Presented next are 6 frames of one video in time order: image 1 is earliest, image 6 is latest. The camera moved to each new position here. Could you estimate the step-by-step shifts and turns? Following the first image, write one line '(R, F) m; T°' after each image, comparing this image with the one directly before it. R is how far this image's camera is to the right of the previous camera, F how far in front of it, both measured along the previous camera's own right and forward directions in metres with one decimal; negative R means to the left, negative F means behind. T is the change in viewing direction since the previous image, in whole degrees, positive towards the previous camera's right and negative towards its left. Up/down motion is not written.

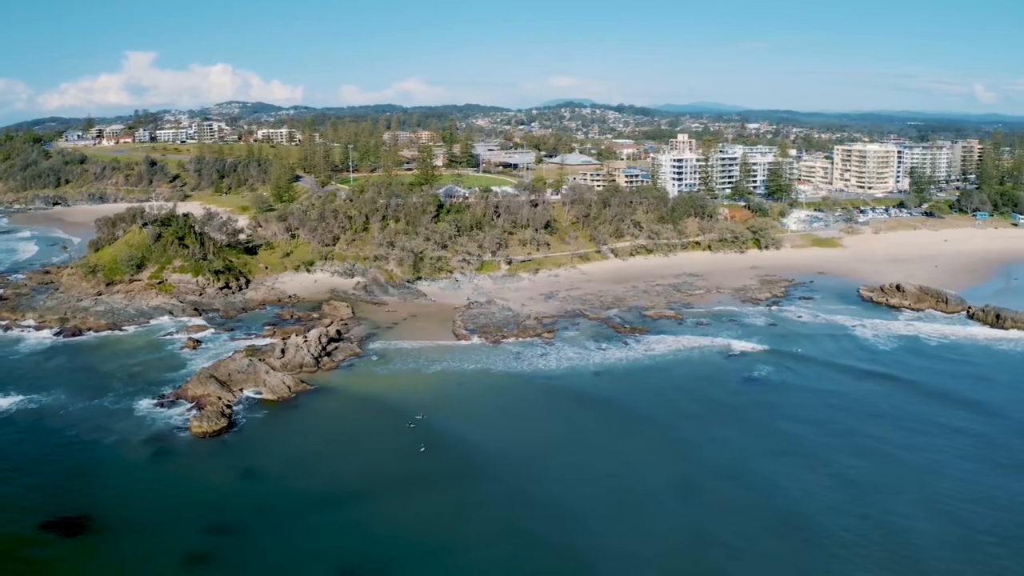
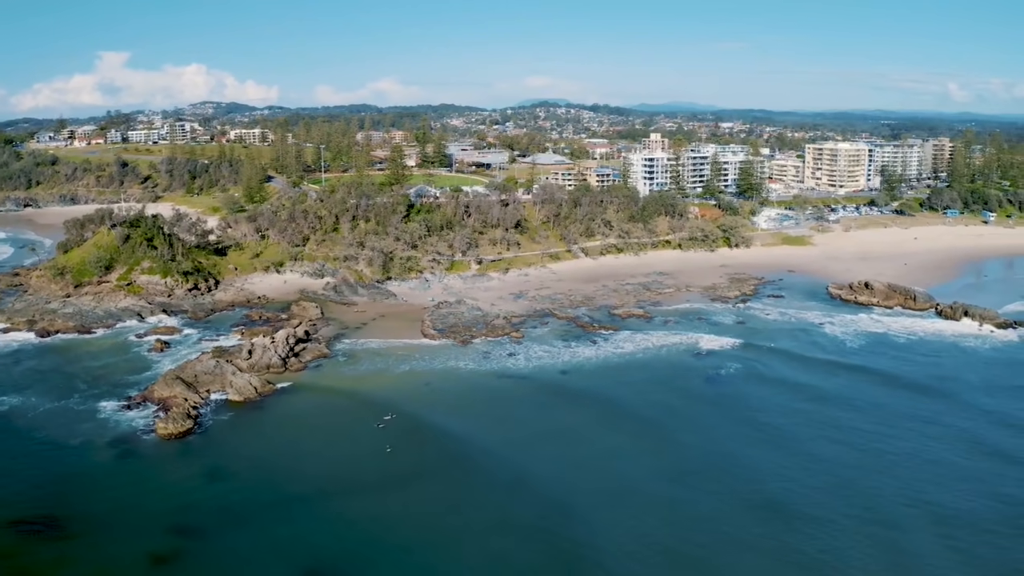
(+0.9, 0.0) m; +1°
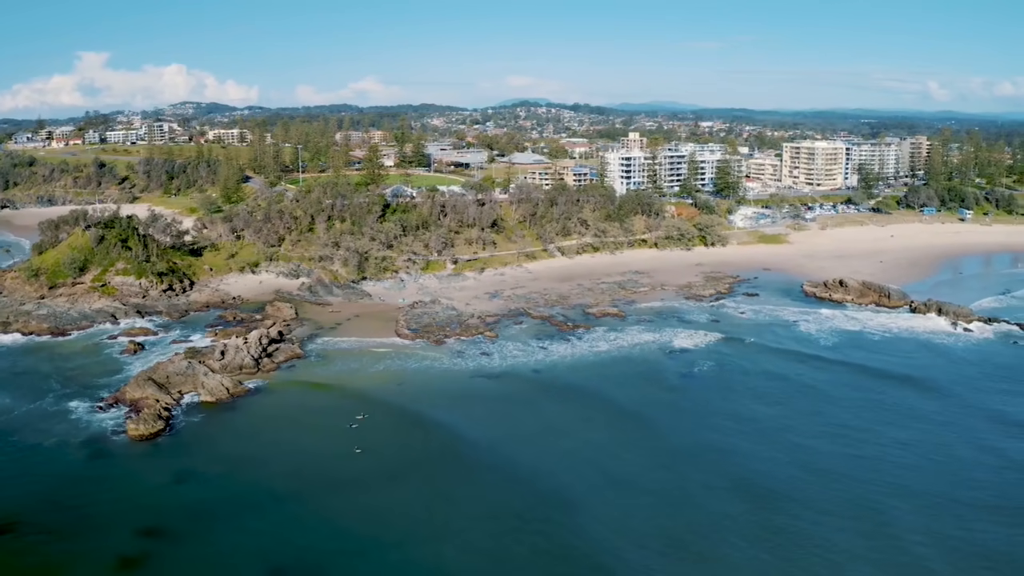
(+0.9, 0.0) m; +1°
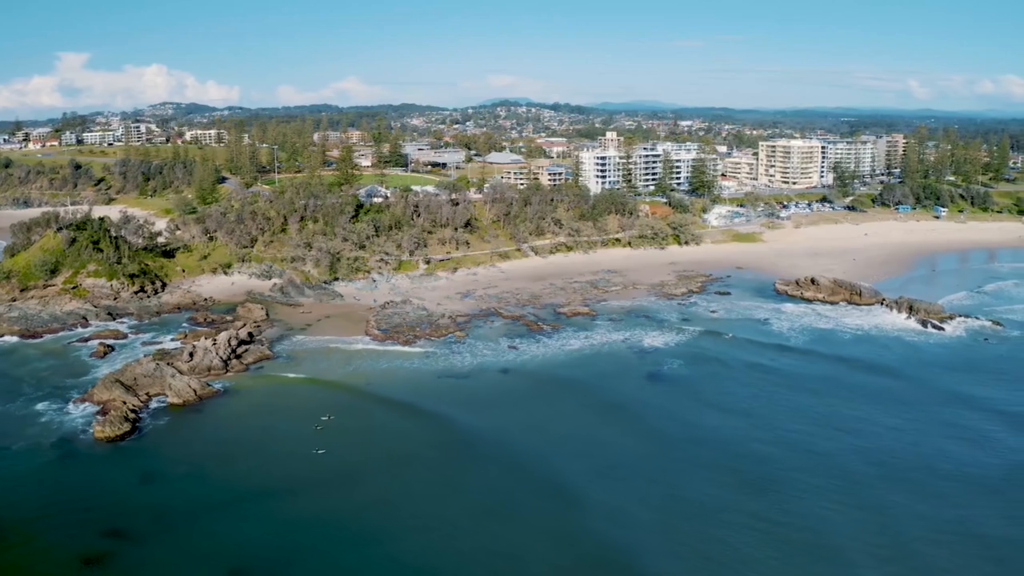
(+1.2, 0.0) m; 0°
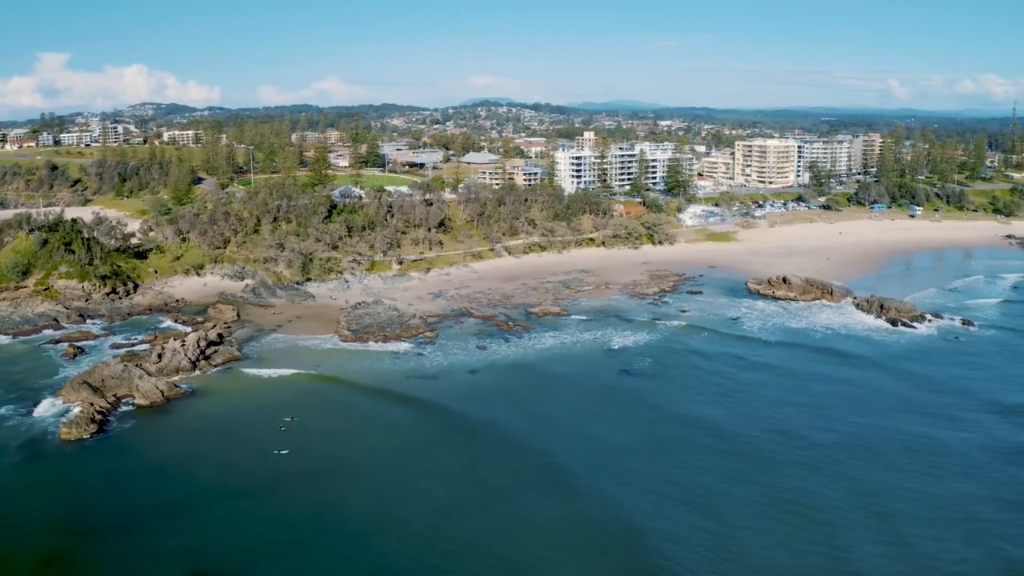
(+1.2, -0.1) m; 0°
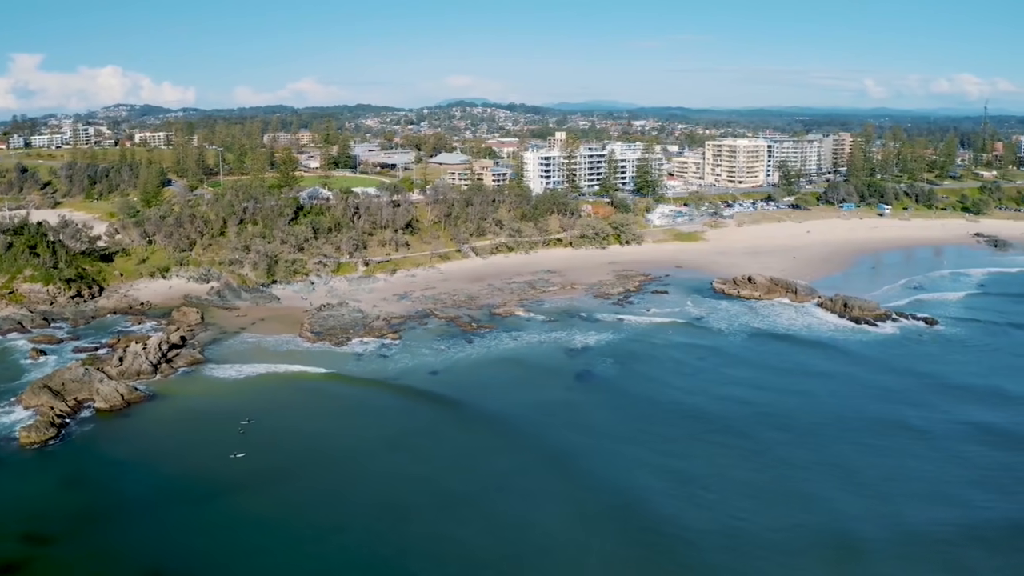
(+1.4, -0.1) m; +1°
